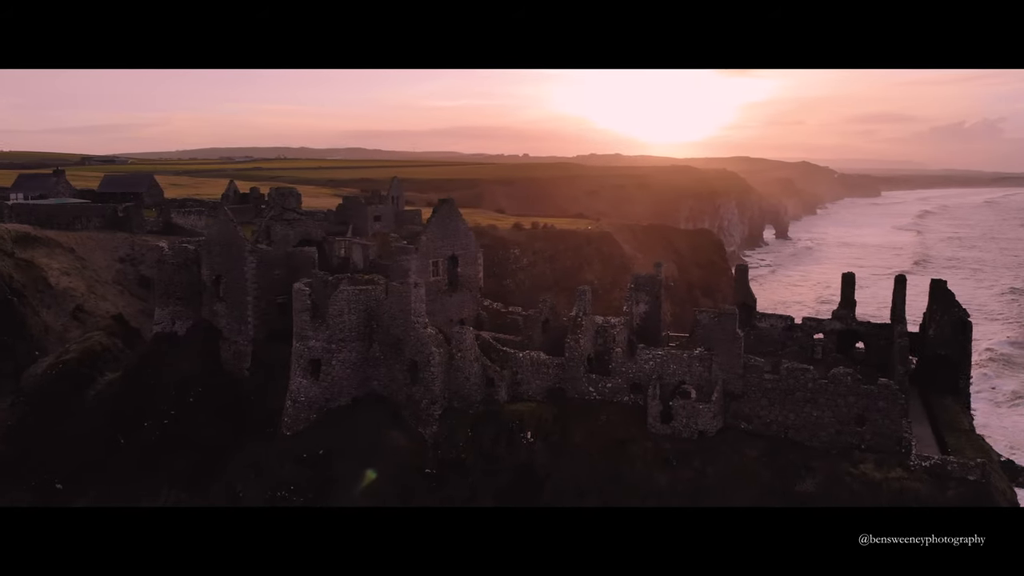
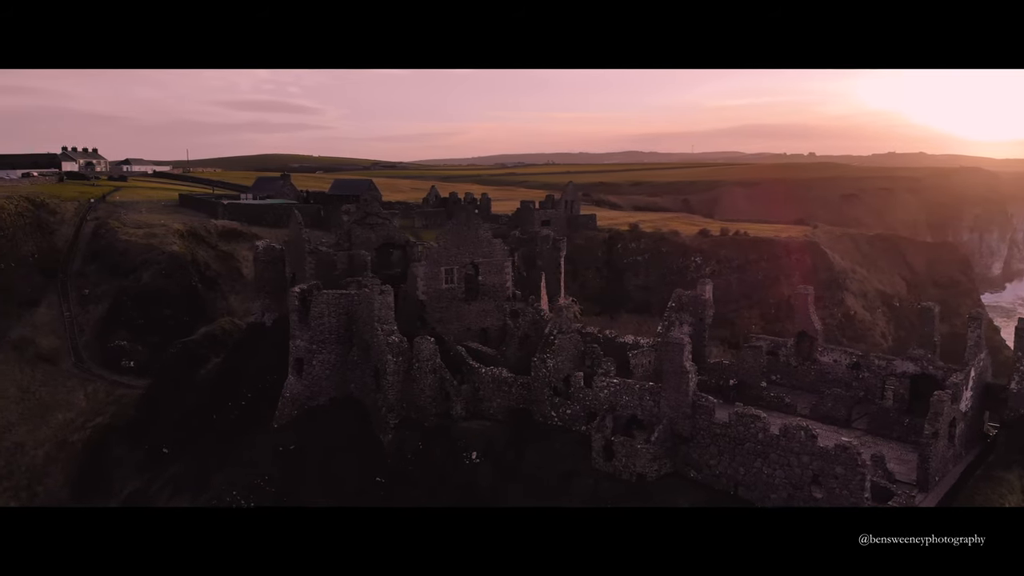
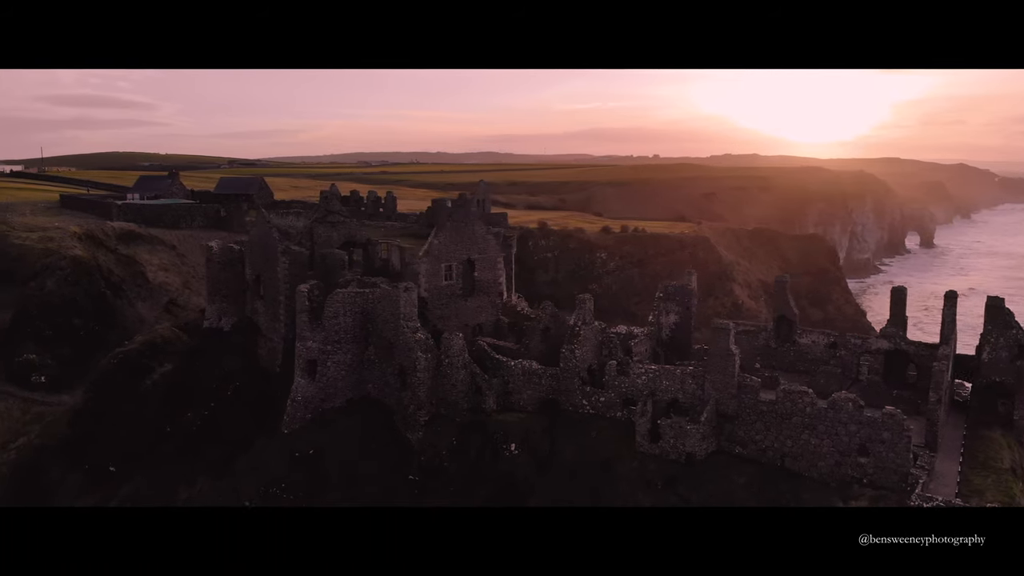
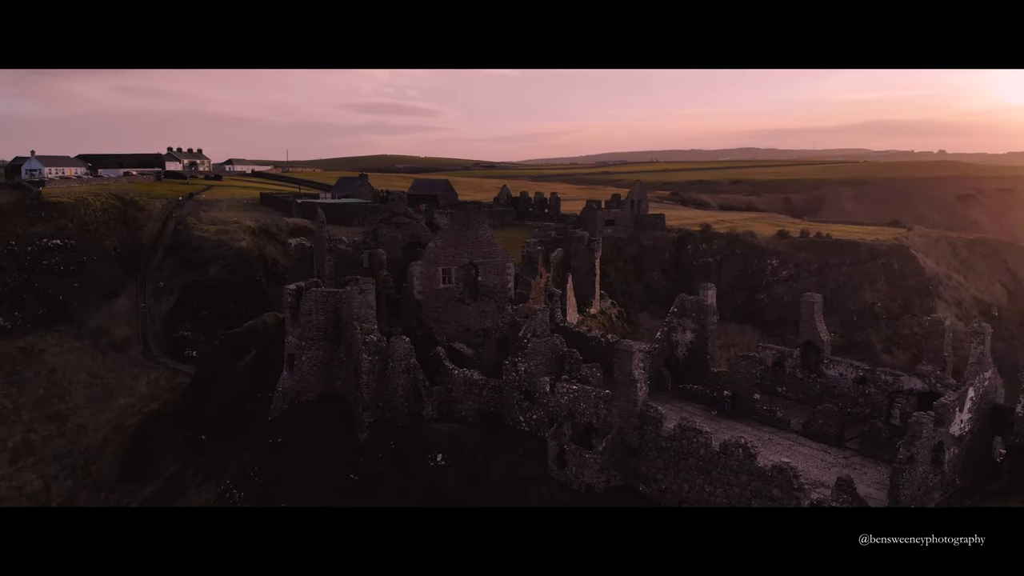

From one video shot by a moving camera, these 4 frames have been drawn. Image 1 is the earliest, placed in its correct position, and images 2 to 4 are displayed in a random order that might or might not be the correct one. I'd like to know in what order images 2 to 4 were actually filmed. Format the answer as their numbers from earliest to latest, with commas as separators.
3, 2, 4
